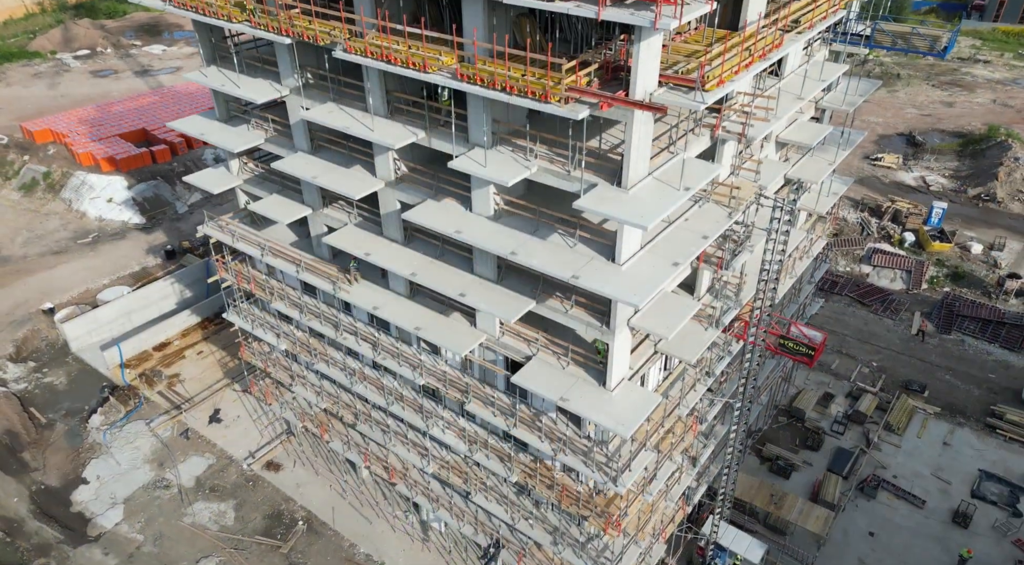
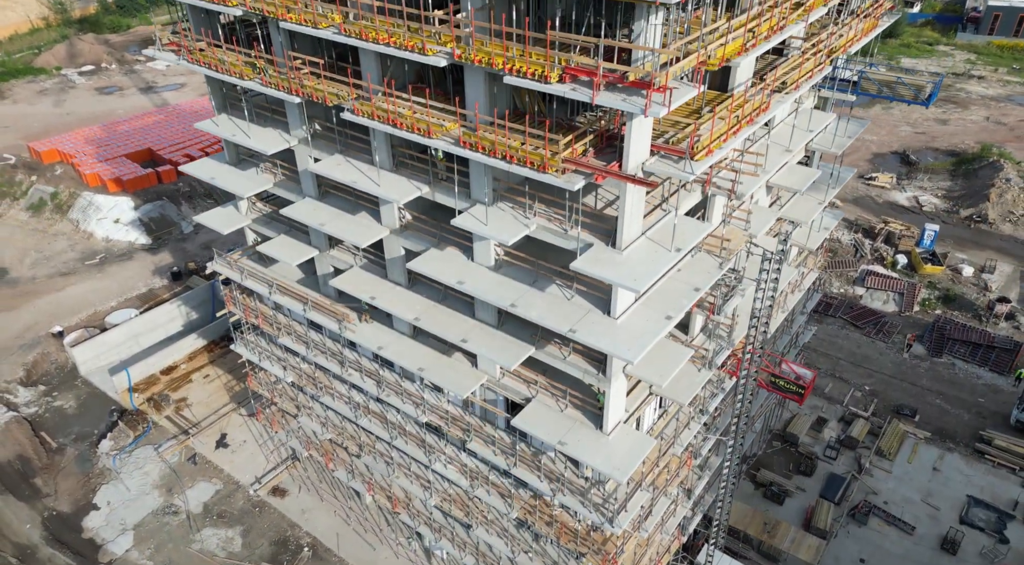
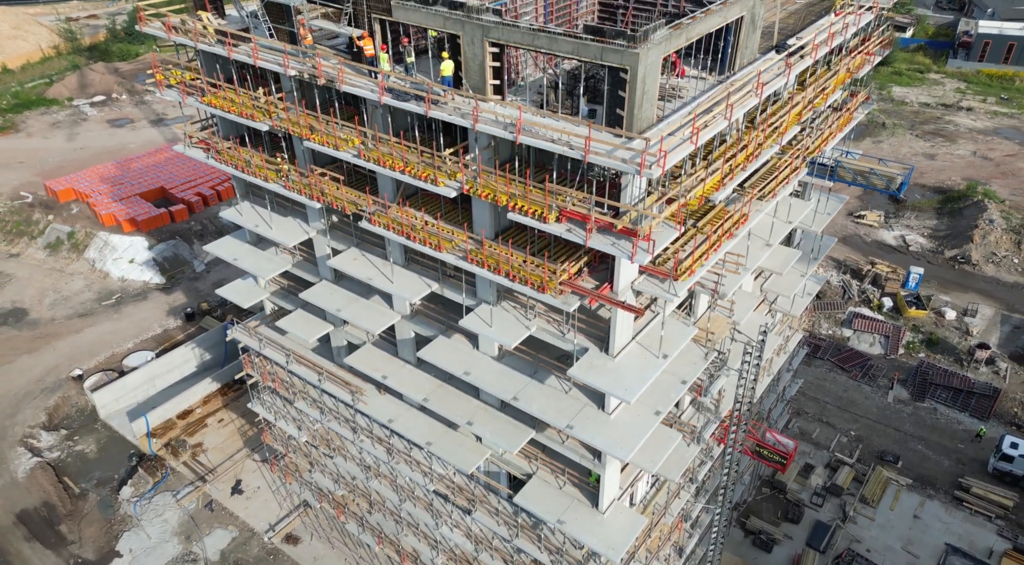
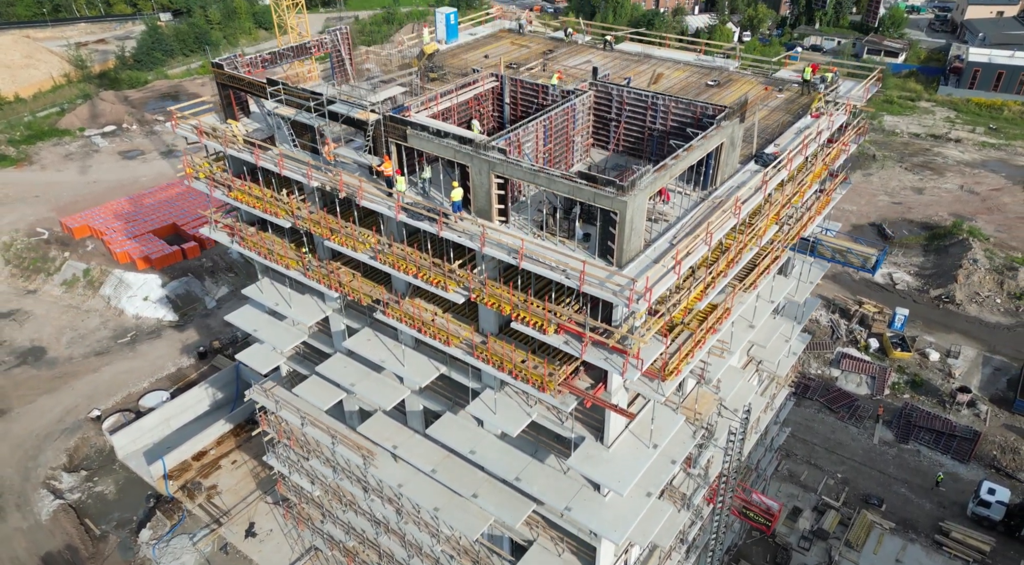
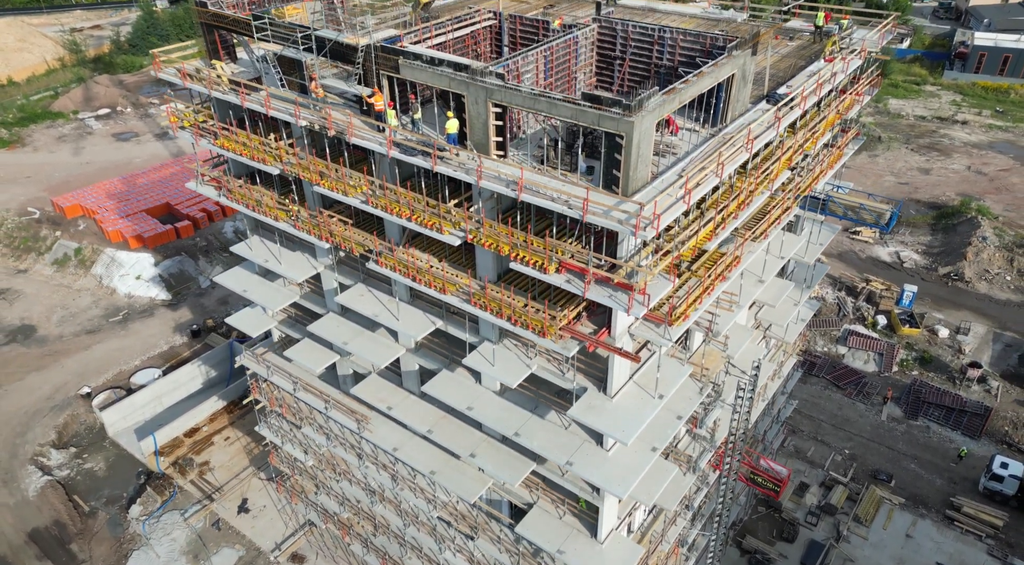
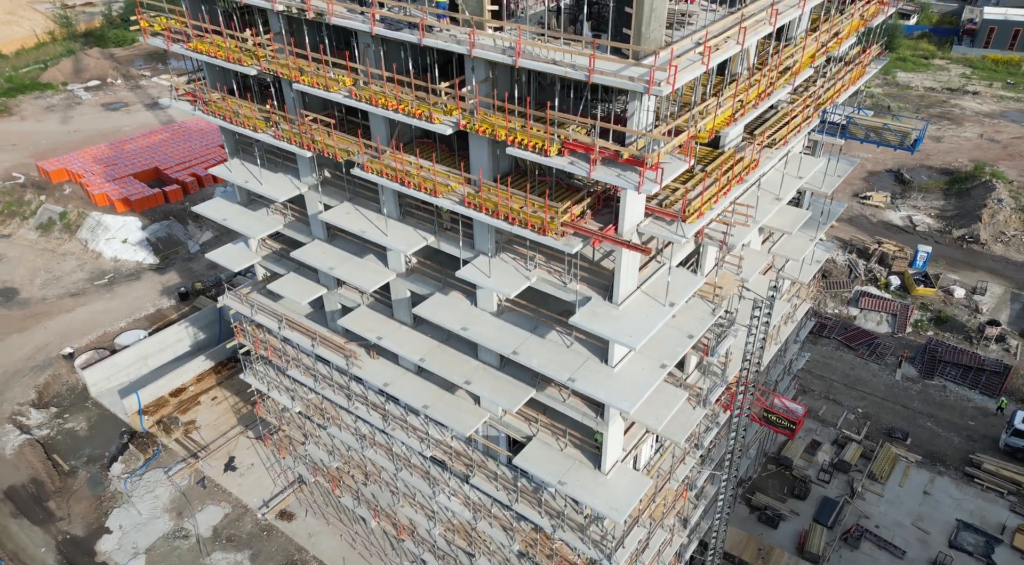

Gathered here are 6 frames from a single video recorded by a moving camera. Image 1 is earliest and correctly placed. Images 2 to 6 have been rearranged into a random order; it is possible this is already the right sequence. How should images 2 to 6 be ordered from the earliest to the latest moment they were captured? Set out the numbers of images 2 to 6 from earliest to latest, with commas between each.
2, 6, 3, 5, 4
